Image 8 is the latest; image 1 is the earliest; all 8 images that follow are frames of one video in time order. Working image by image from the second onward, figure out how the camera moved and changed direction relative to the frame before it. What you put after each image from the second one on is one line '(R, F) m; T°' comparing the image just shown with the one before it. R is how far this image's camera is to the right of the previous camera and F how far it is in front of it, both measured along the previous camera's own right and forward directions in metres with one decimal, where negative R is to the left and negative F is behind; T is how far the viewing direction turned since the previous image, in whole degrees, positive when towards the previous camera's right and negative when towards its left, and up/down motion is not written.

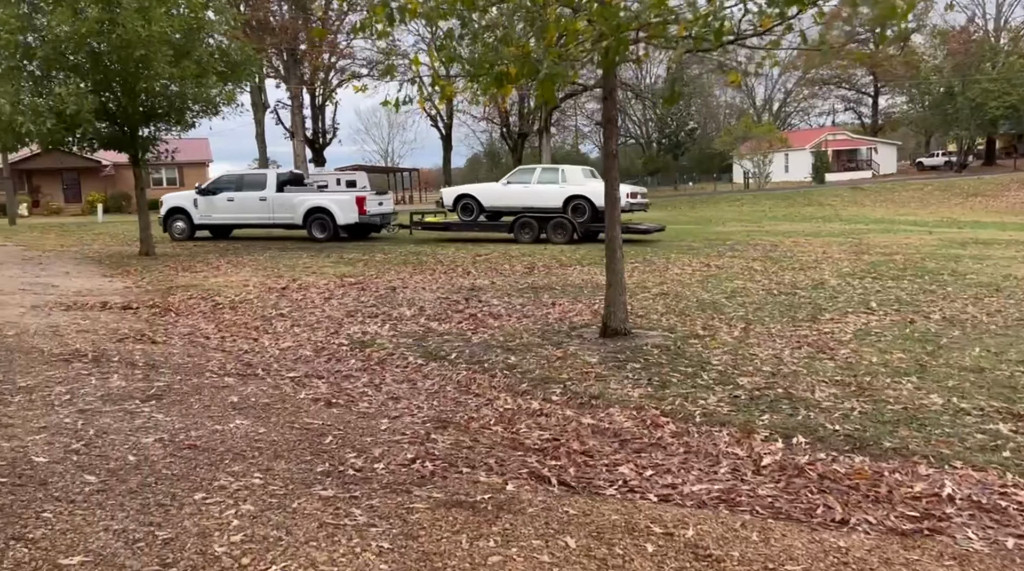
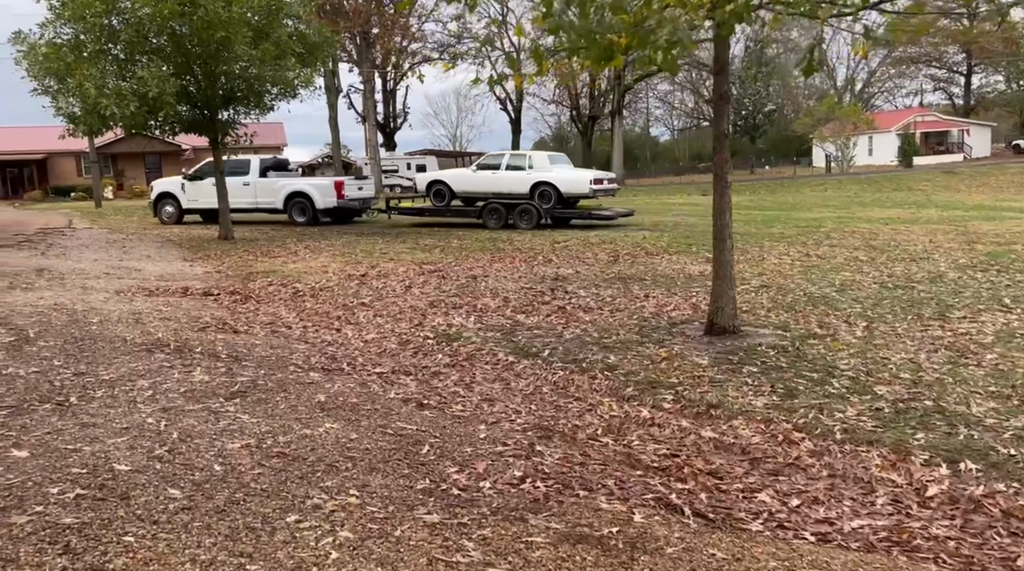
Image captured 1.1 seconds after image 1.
(-0.3, +0.5) m; -5°
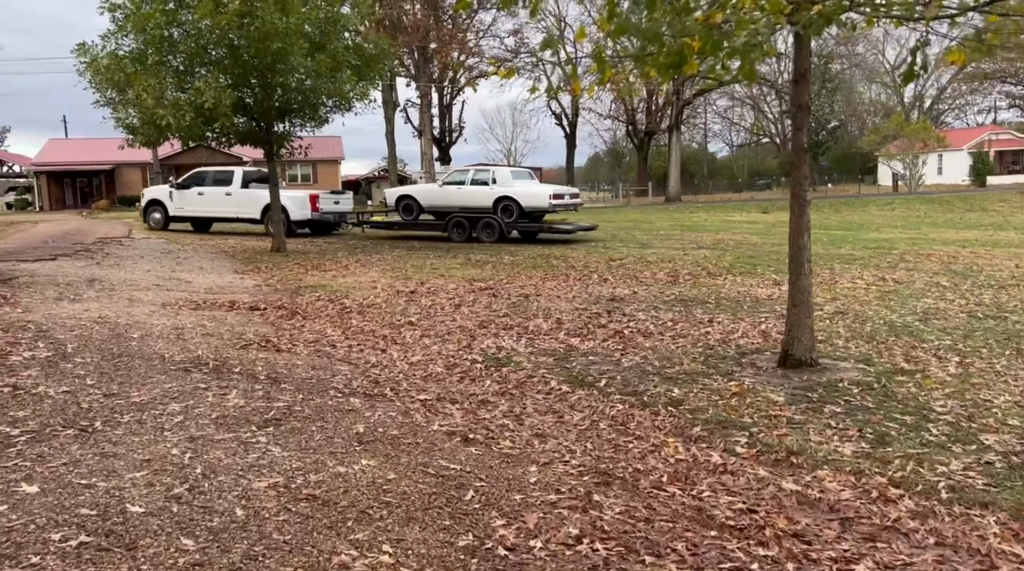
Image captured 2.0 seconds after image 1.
(0.0, +0.4) m; -4°
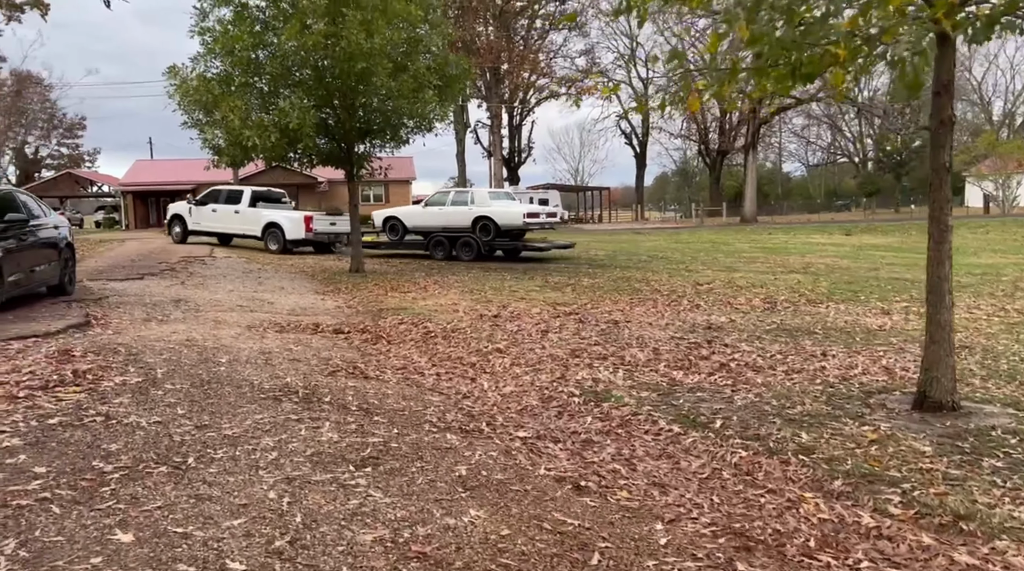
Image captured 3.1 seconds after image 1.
(-0.3, +0.4) m; -5°
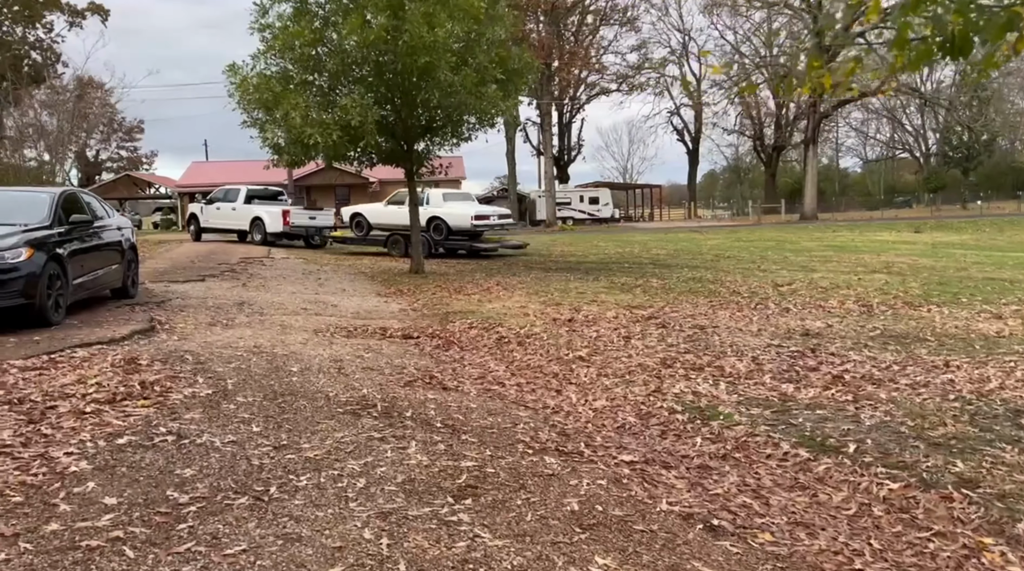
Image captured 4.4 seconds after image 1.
(-0.3, +0.5) m; -3°
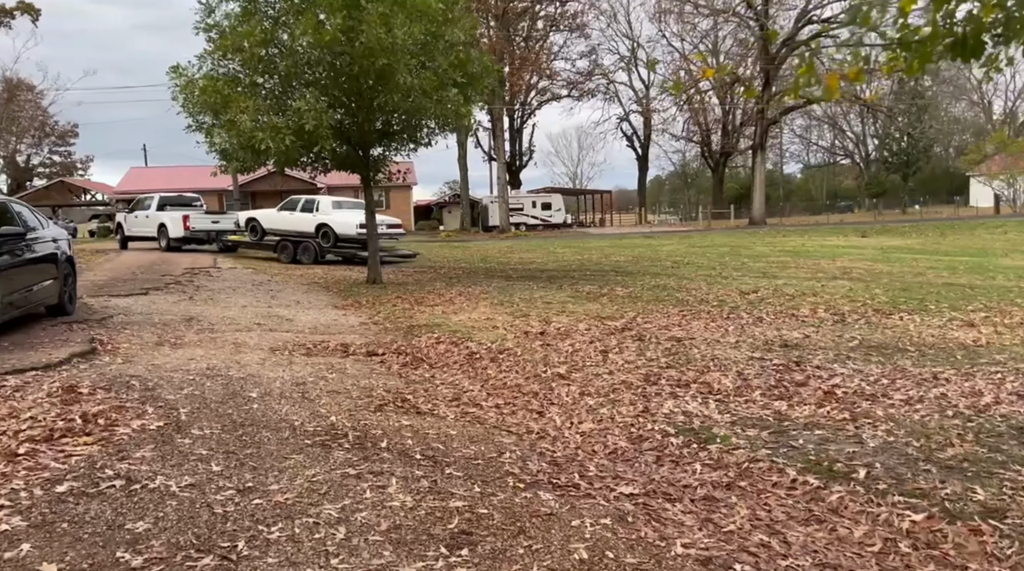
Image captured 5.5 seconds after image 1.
(-0.2, +0.4) m; +4°
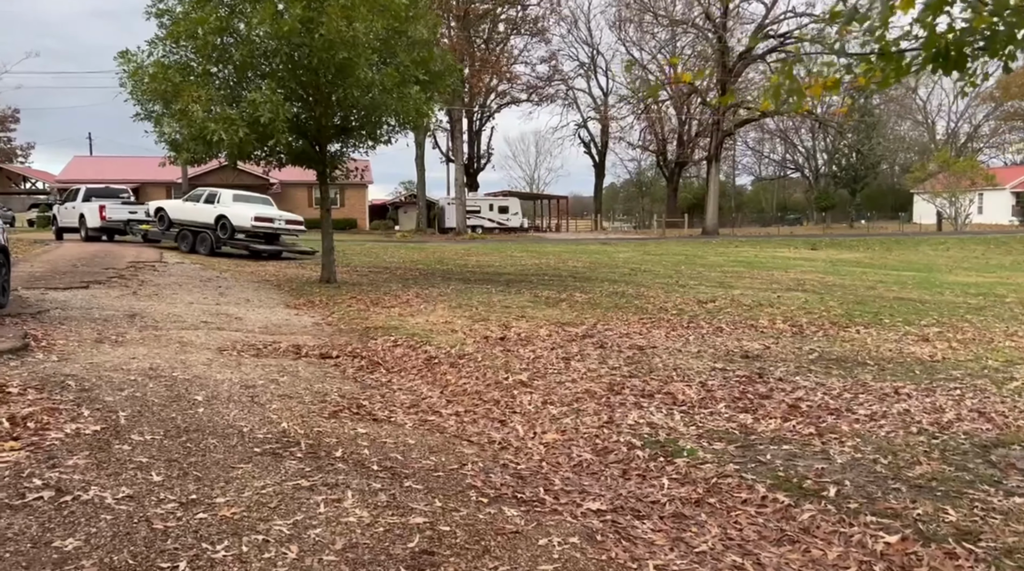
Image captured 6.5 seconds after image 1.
(-0.1, +0.2) m; +3°
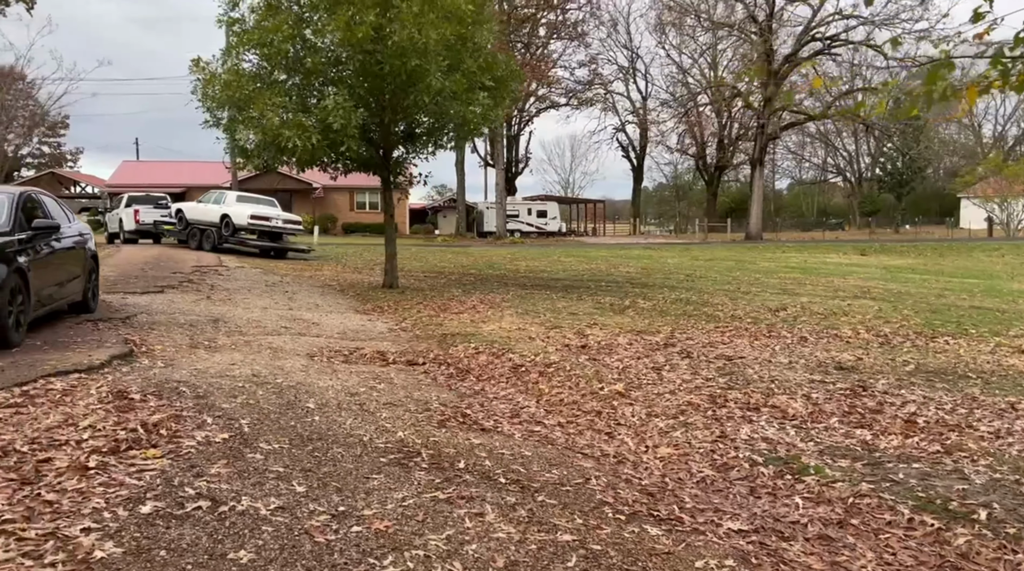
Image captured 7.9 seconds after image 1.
(-0.6, +0.1) m; -2°
